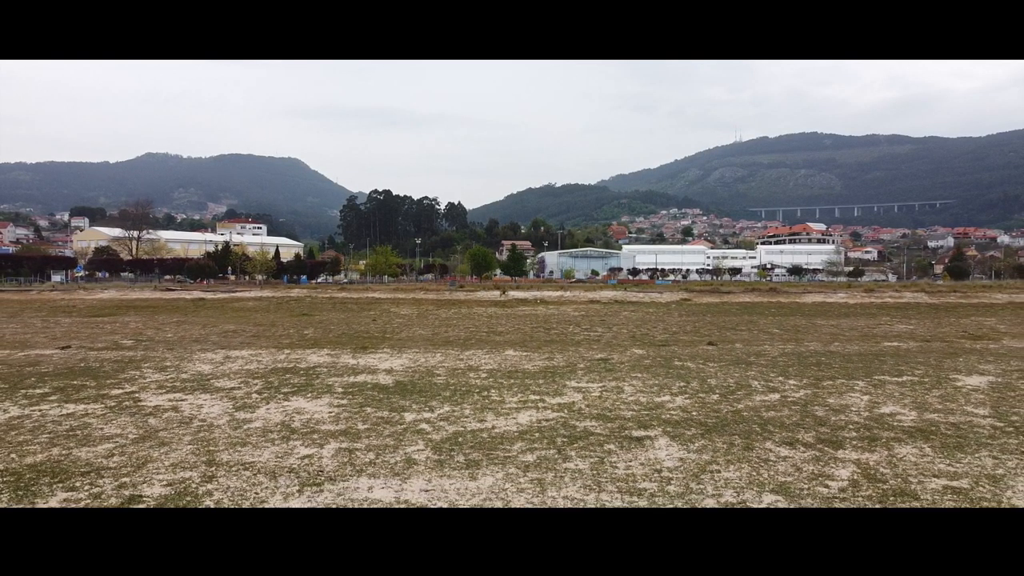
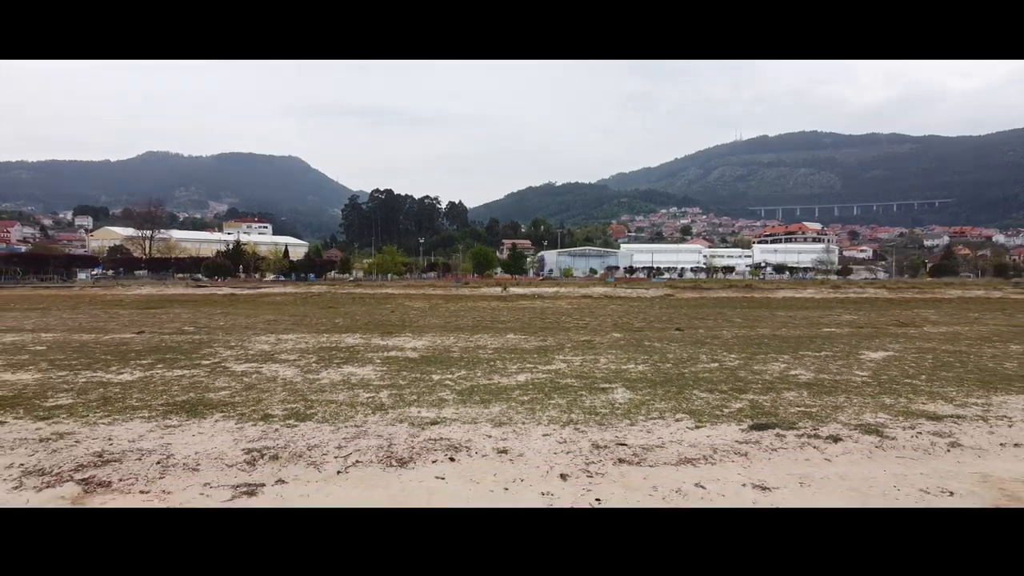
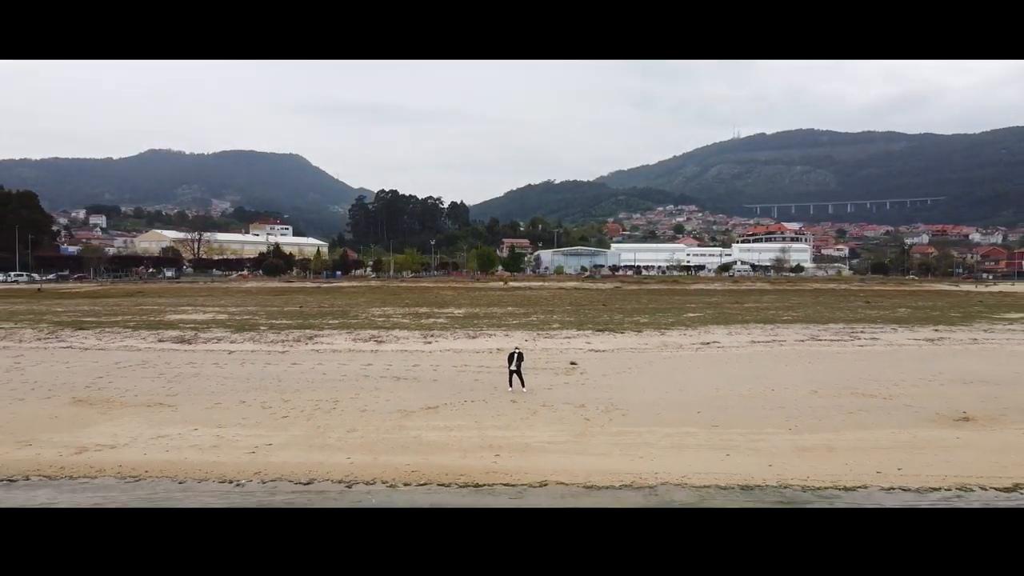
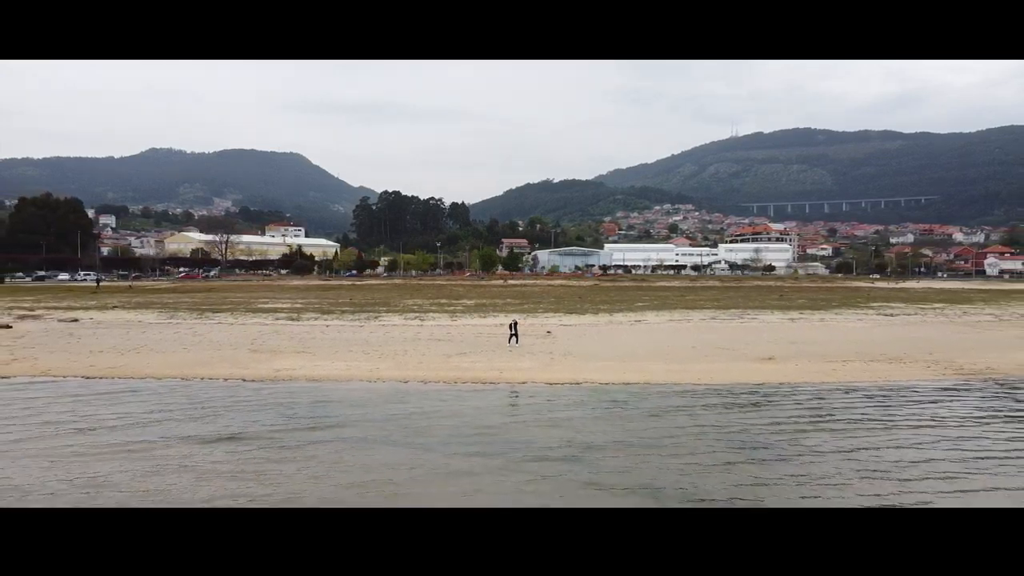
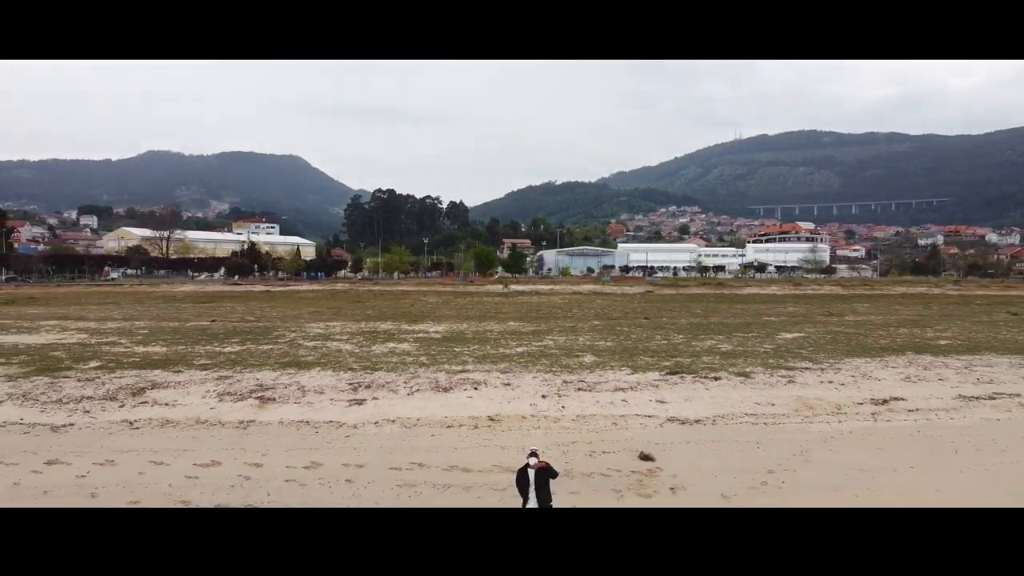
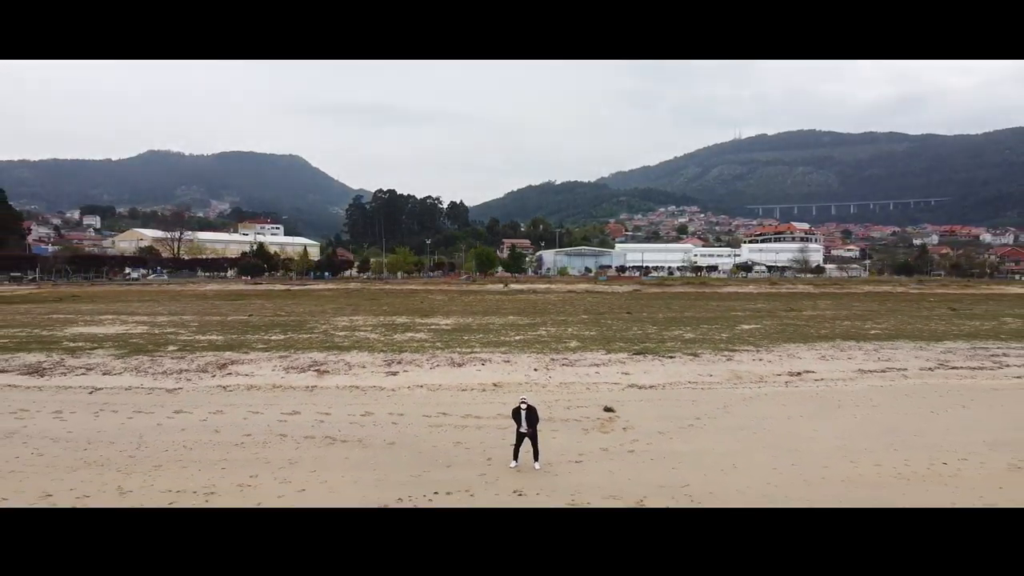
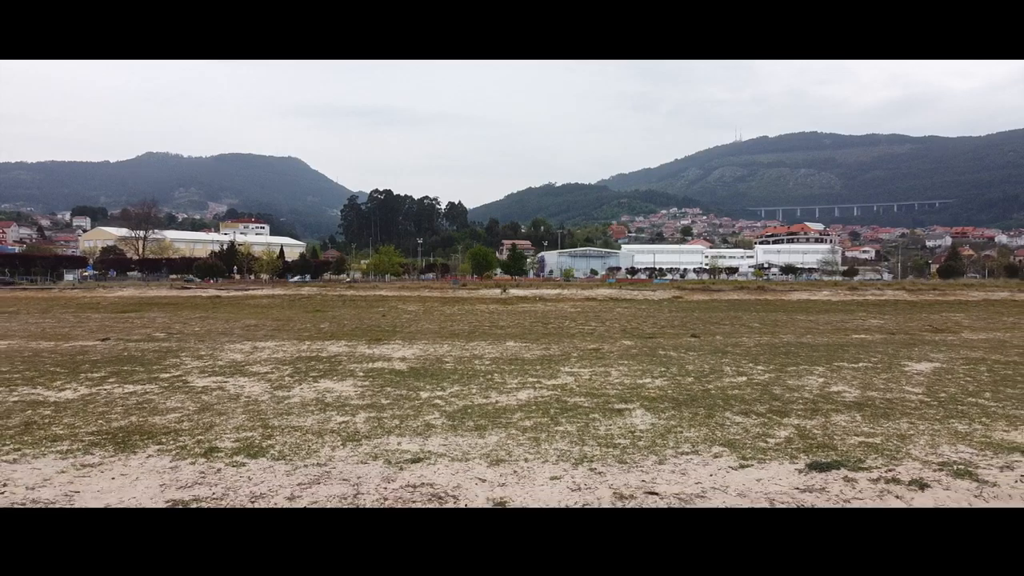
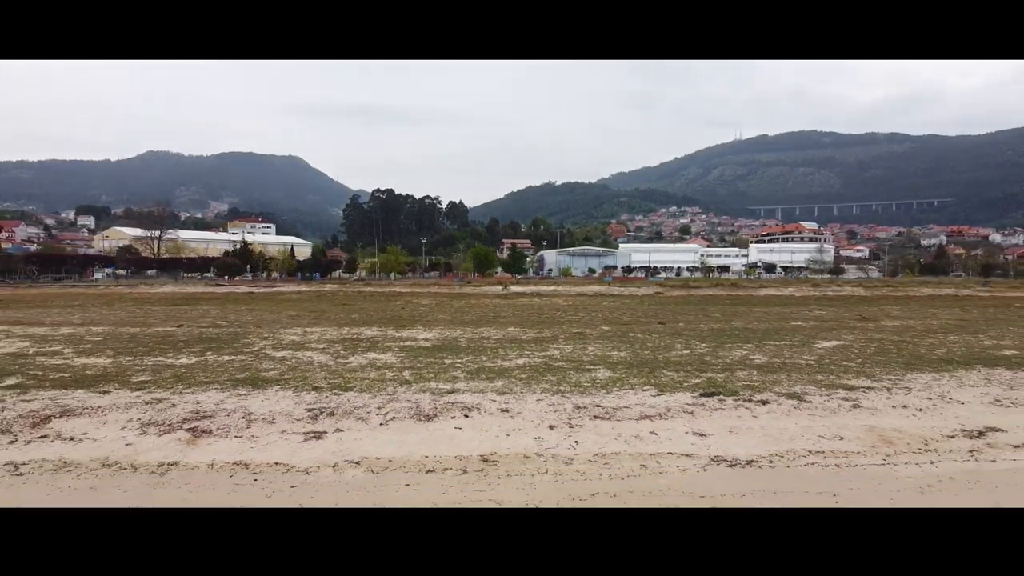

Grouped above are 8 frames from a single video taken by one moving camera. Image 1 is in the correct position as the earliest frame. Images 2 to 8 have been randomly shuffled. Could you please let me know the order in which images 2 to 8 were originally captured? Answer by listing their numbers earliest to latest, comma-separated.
7, 2, 8, 5, 6, 3, 4
